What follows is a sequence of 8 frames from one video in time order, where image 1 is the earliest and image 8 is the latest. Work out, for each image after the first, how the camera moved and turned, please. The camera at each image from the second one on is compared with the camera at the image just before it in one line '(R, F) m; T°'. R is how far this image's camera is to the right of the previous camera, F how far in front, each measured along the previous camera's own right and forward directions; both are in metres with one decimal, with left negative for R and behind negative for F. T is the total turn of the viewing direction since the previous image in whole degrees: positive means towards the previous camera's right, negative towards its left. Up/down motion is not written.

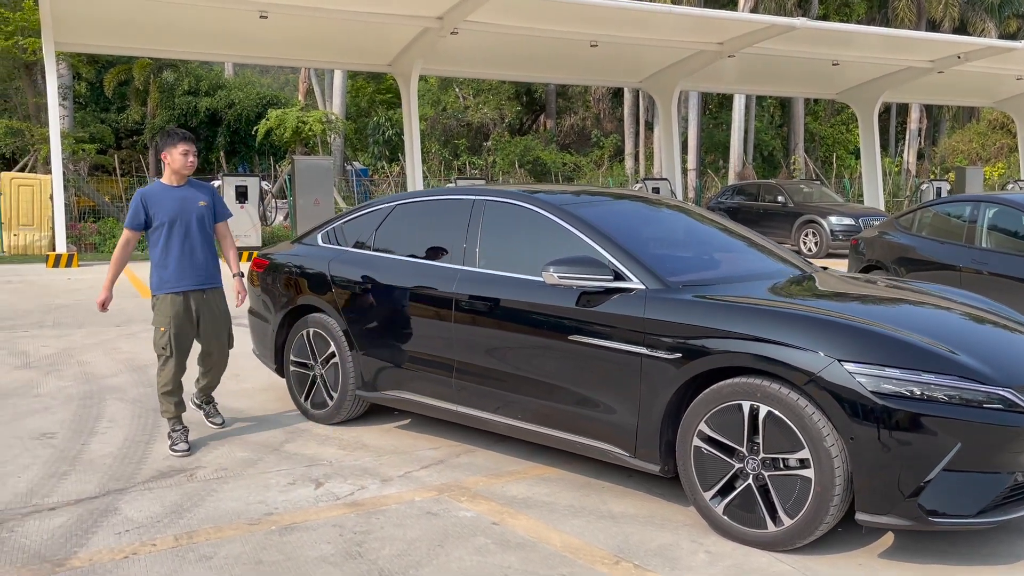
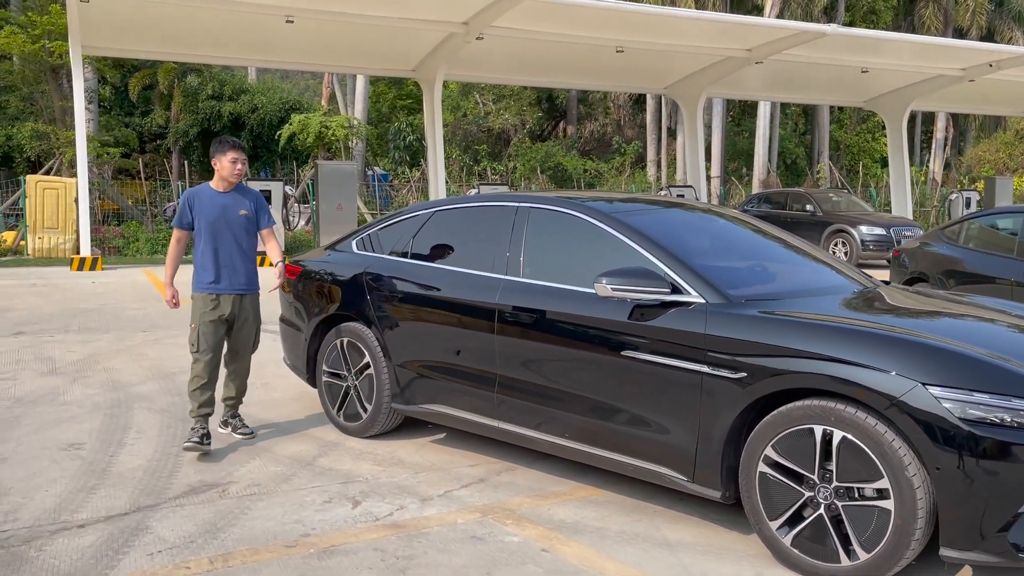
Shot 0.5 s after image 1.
(-0.1, +0.2) m; -1°
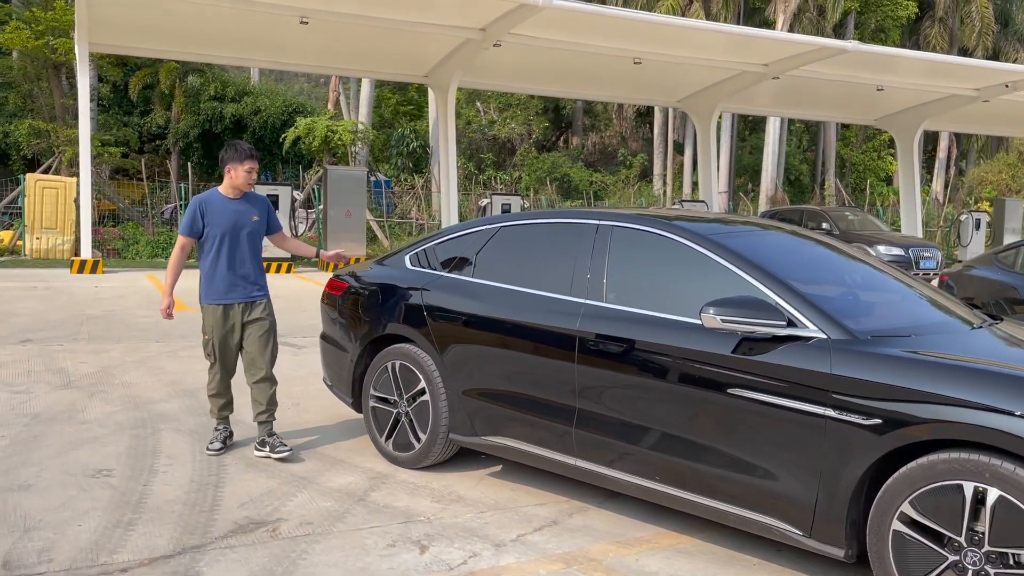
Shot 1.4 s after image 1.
(-0.4, +0.3) m; +1°
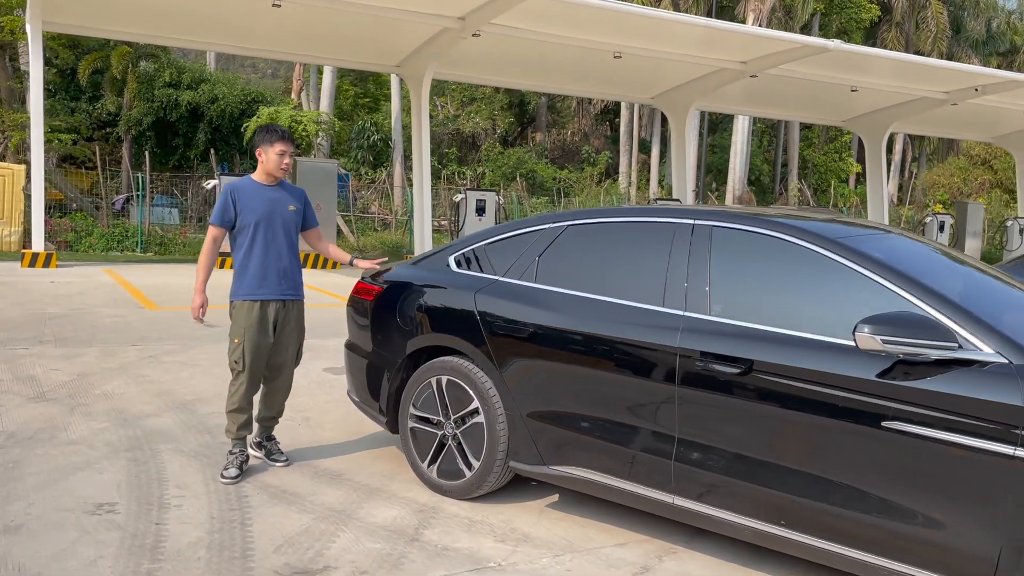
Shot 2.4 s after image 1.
(-0.5, +0.5) m; +3°
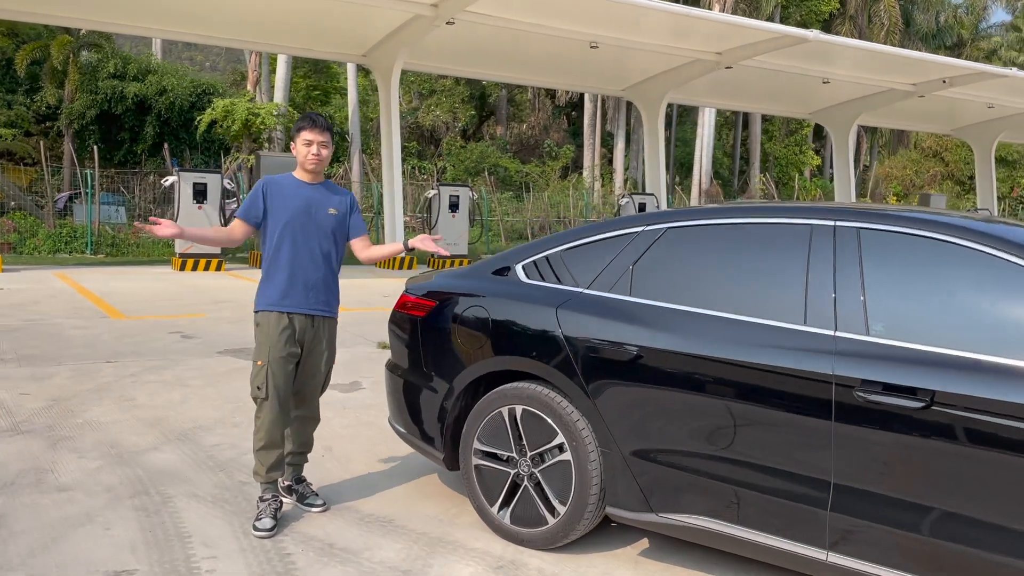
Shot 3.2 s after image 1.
(-0.5, +0.6) m; +3°
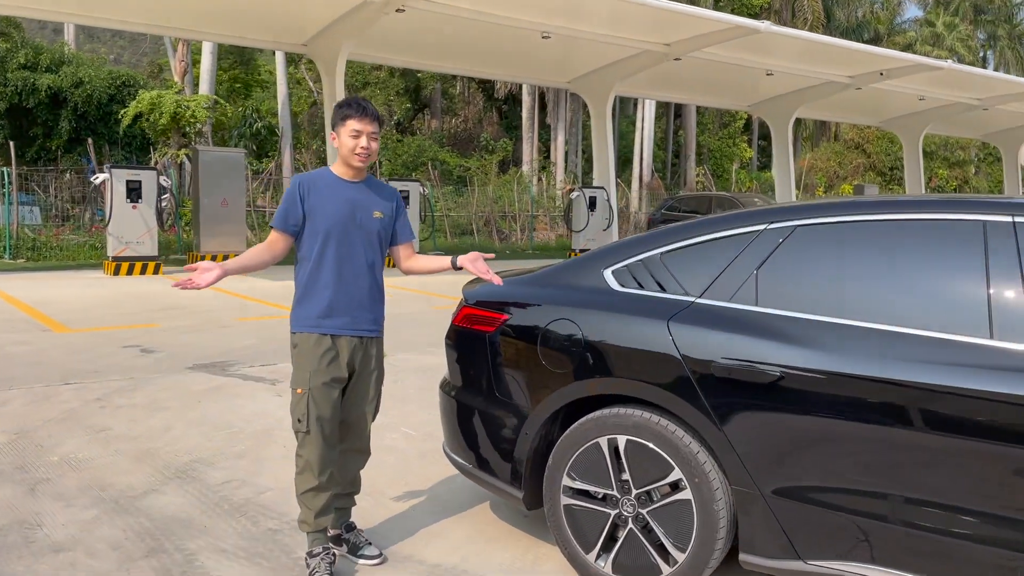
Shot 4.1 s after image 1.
(-0.6, +0.5) m; +5°
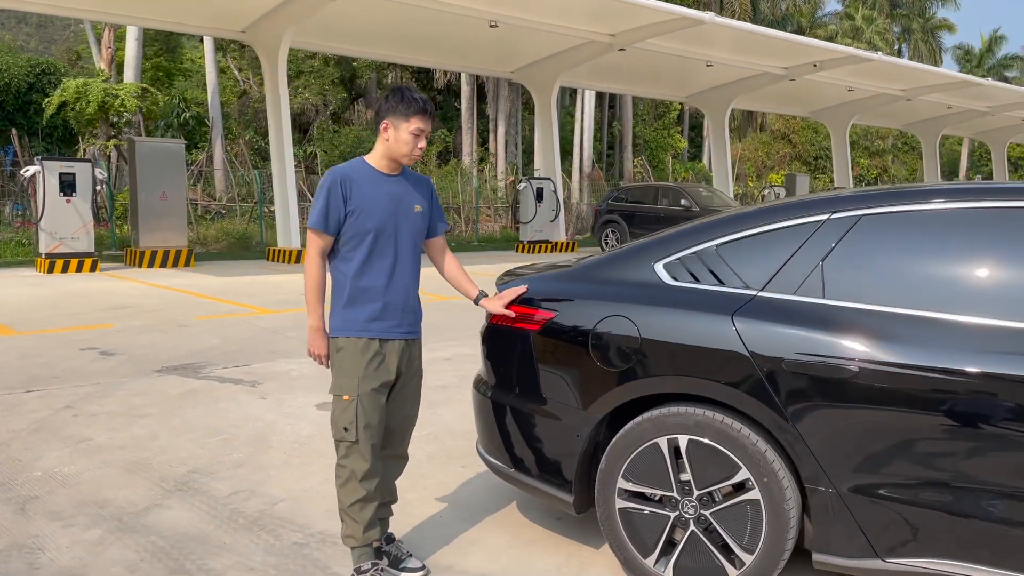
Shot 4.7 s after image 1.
(-0.4, +0.2) m; +5°
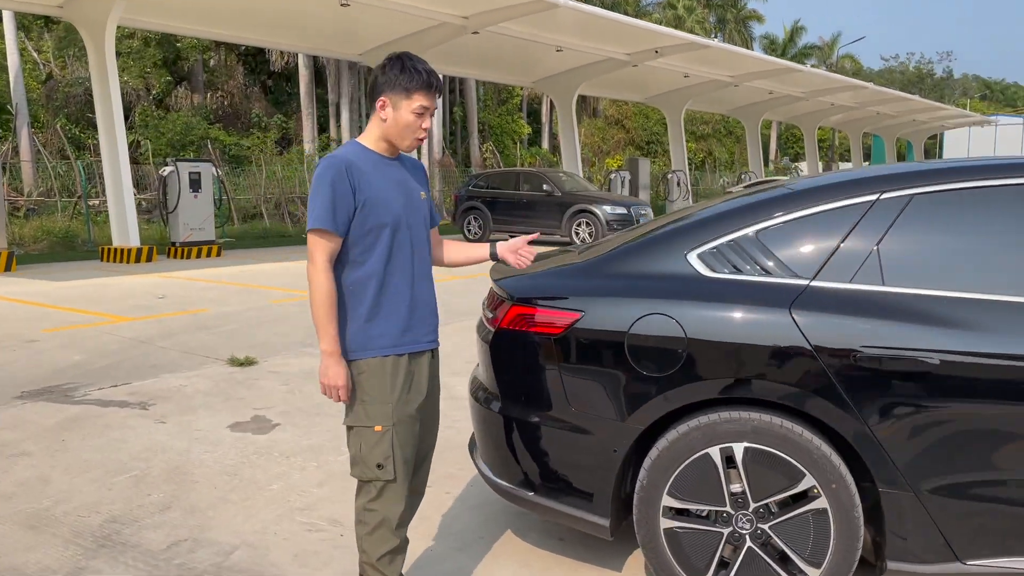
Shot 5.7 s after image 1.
(-0.6, +0.5) m; +11°
